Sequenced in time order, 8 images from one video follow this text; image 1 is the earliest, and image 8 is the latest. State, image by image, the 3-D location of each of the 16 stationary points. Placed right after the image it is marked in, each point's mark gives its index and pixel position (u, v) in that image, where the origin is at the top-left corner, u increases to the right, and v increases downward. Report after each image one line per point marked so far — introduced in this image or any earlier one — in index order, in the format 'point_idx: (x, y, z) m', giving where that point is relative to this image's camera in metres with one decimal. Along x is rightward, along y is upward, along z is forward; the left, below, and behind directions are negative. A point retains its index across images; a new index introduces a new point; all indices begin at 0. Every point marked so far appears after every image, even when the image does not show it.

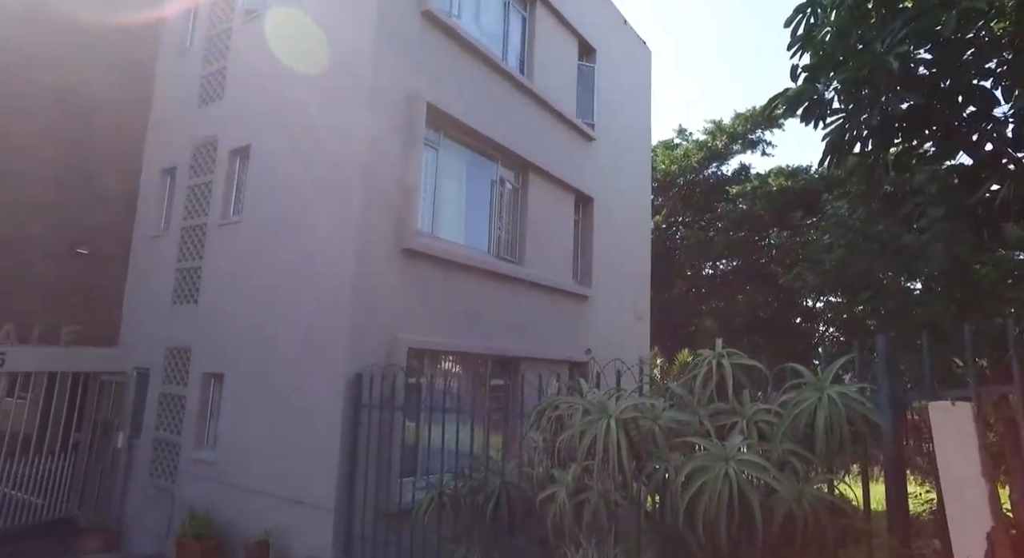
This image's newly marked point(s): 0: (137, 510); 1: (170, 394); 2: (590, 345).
0: (-5.2, -3.2, +8.7) m
1: (-4.7, -1.6, +8.6) m
2: (+1.3, -1.1, +10.2) m
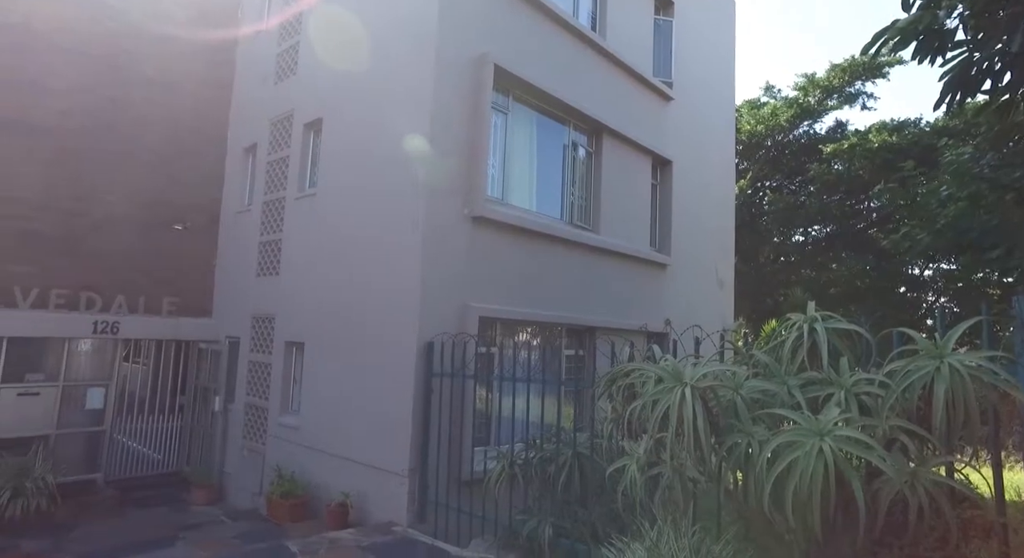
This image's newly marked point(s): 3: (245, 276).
0: (-4.1, -2.8, +9.2) m
1: (-3.7, -1.2, +9.0) m
2: (+2.5, -0.6, +9.8) m
3: (-4.1, +0.1, +9.6) m
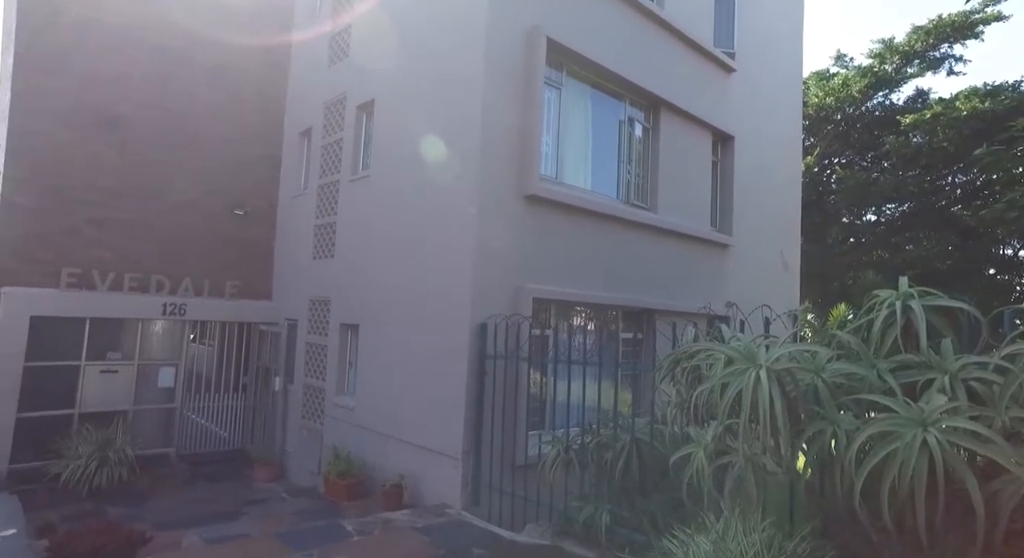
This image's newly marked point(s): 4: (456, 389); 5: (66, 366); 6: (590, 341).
0: (-3.3, -2.5, +9.4) m
1: (-2.9, -0.9, +9.2) m
2: (+3.3, -0.3, +9.4) m
3: (-3.3, +0.3, +9.7) m
4: (-0.5, -1.1, +6.2) m
5: (-6.4, -1.2, +9.0) m
6: (+0.9, -0.7, +7.0) m
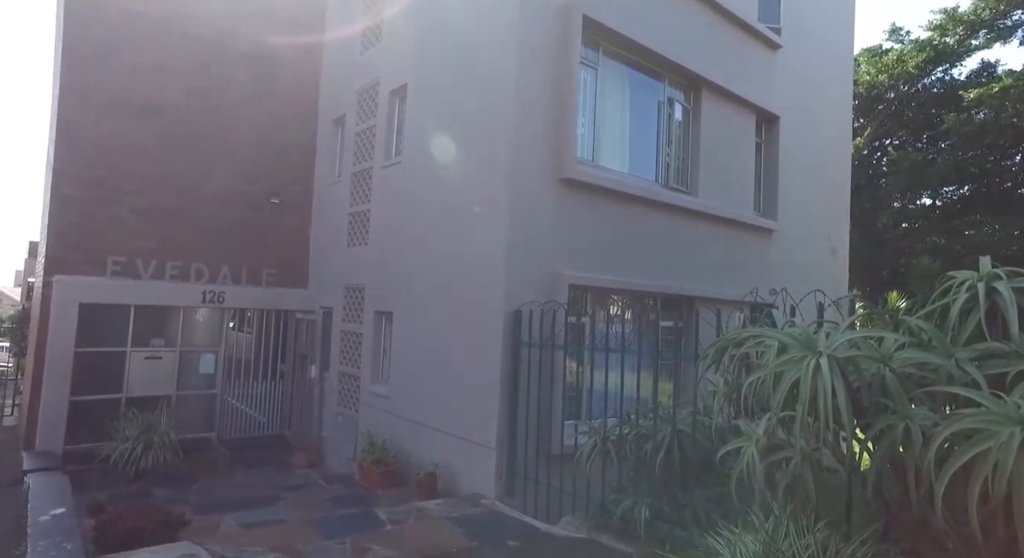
0: (-2.7, -2.4, +9.5) m
1: (-2.4, -0.7, +9.2) m
2: (+3.8, -0.1, +9.0) m
3: (-2.7, +0.5, +9.7) m
4: (-0.2, -1.0, +6.1) m
5: (-5.9, -1.1, +9.2) m
6: (+1.3, -0.5, +6.8) m
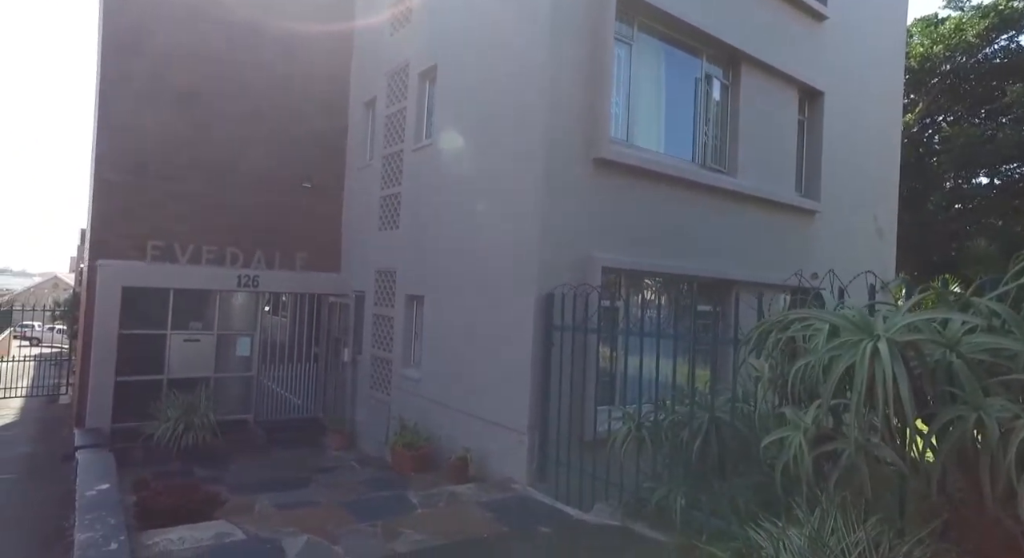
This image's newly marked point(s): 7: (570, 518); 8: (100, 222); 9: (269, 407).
0: (-2.3, -2.1, +9.5) m
1: (-1.9, -0.5, +9.2) m
2: (+4.2, +0.1, +8.7) m
3: (-2.2, +0.8, +9.7) m
4: (+0.1, -0.8, +6.0) m
5: (-5.4, -0.8, +9.4) m
6: (+1.6, -0.4, +6.6) m
7: (+0.5, -1.9, +5.1) m
8: (-5.9, +0.8, +9.0) m
9: (-4.0, -2.1, +10.3) m
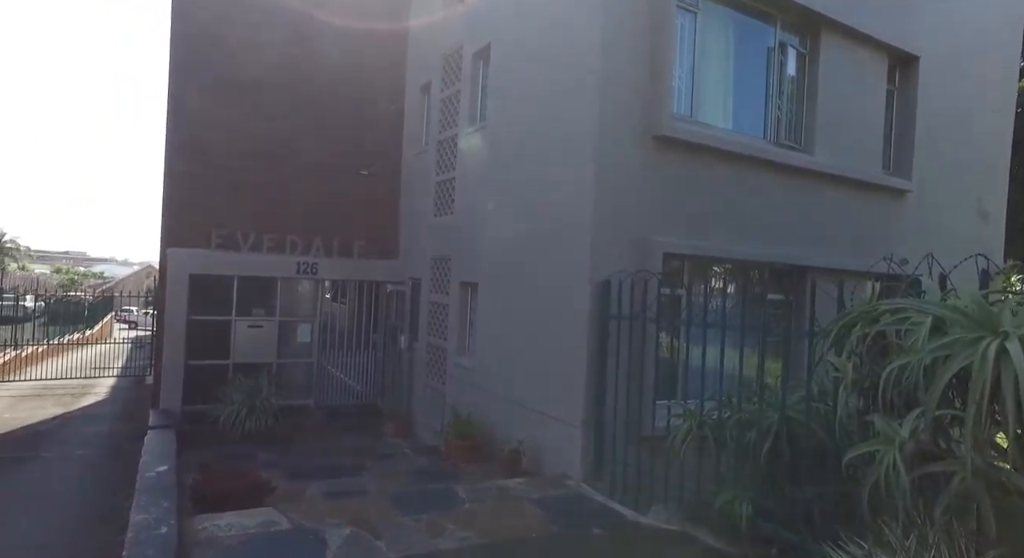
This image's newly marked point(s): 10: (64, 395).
0: (-1.4, -1.9, +9.5) m
1: (-1.1, -0.3, +9.1) m
2: (+5.0, +0.3, +7.9) m
3: (-1.3, +1.0, +9.6) m
4: (+0.6, -0.7, +5.7) m
5: (-4.5, -0.6, +9.6) m
6: (+2.1, -0.2, +6.2) m
7: (+0.9, -1.8, +4.8) m
8: (-5.1, +1.0, +9.3) m
9: (-3.0, -1.9, +10.4) m
10: (-9.0, -2.3, +12.7) m
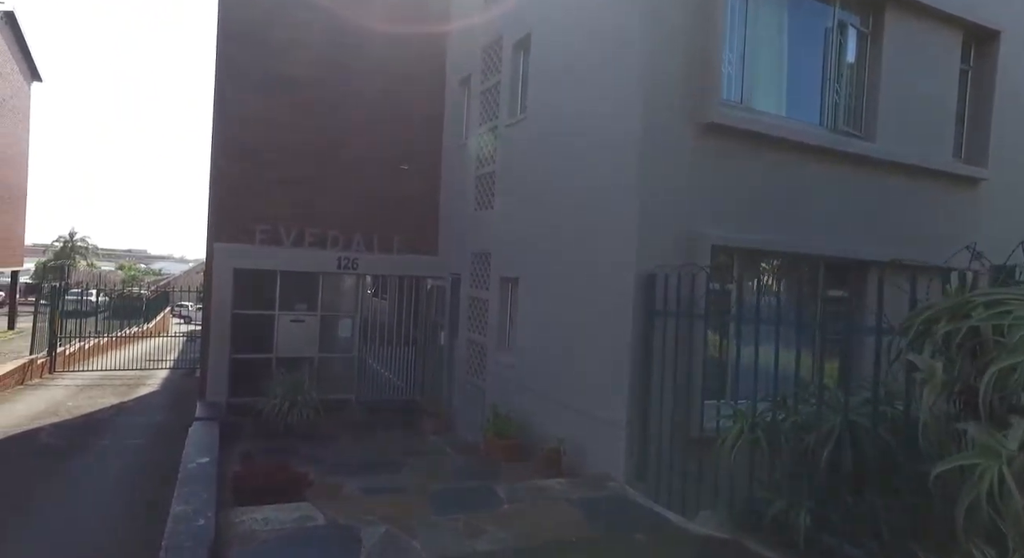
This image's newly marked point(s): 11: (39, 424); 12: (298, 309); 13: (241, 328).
0: (-0.8, -1.8, +9.4) m
1: (-0.5, -0.2, +9.0) m
2: (+5.5, +0.4, +7.4) m
3: (-0.7, +1.0, +9.5) m
4: (+1.0, -0.6, +5.5) m
5: (-3.9, -0.6, +9.7) m
6: (+2.5, -0.2, +5.9) m
7: (+1.2, -1.8, +4.5) m
8: (-4.5, +1.1, +9.4) m
9: (-2.3, -1.8, +10.4) m
10: (-8.2, -2.2, +13.1) m
11: (-6.7, -2.0, +8.9) m
12: (-3.4, -0.5, +10.0) m
13: (-4.2, -0.8, +9.6) m
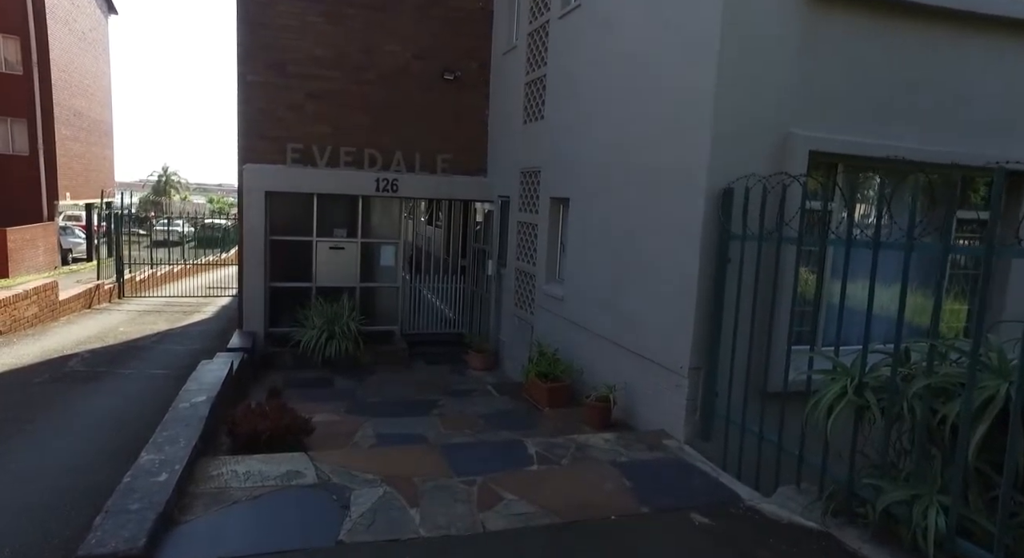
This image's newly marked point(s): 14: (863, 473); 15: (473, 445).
0: (-0.1, -0.8, +8.6) m
1: (+0.2, +0.7, +8.0) m
2: (+5.9, +1.1, +5.7) m
3: (0.0, +2.1, +8.4) m
4: (+1.2, 0.0, +4.4) m
5: (-3.1, +0.6, +9.2) m
6: (+2.8, +0.4, +4.6) m
7: (+1.3, -1.3, +3.6) m
8: (-3.7, +2.2, +8.7) m
9: (-1.5, -0.6, +9.8) m
10: (-7.0, -0.7, +13.1) m
11: (-6.0, -1.0, +8.8) m
12: (-2.6, +0.7, +9.4) m
13: (-3.4, +0.4, +9.1) m
14: (+1.7, -0.9, +3.0) m
15: (-0.3, -1.2, +4.4) m
